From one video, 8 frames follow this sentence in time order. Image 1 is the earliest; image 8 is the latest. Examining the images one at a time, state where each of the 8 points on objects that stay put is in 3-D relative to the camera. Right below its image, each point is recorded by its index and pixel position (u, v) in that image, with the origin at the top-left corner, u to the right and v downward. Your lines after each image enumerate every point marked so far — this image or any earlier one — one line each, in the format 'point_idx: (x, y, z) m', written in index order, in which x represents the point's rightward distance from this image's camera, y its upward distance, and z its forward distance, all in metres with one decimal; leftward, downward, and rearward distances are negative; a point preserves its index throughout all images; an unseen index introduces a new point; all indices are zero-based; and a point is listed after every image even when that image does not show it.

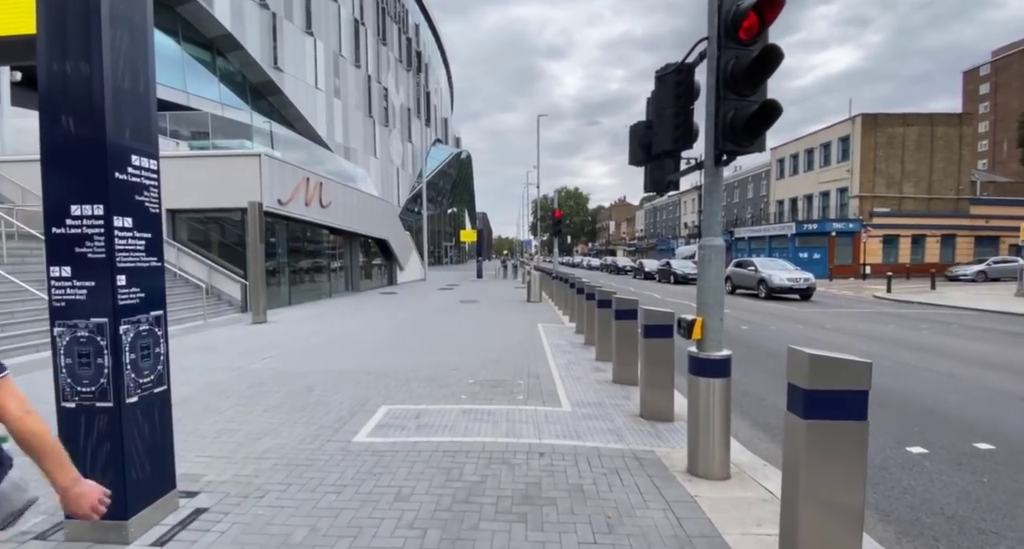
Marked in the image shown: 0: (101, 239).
0: (-2.7, +0.2, +3.1) m
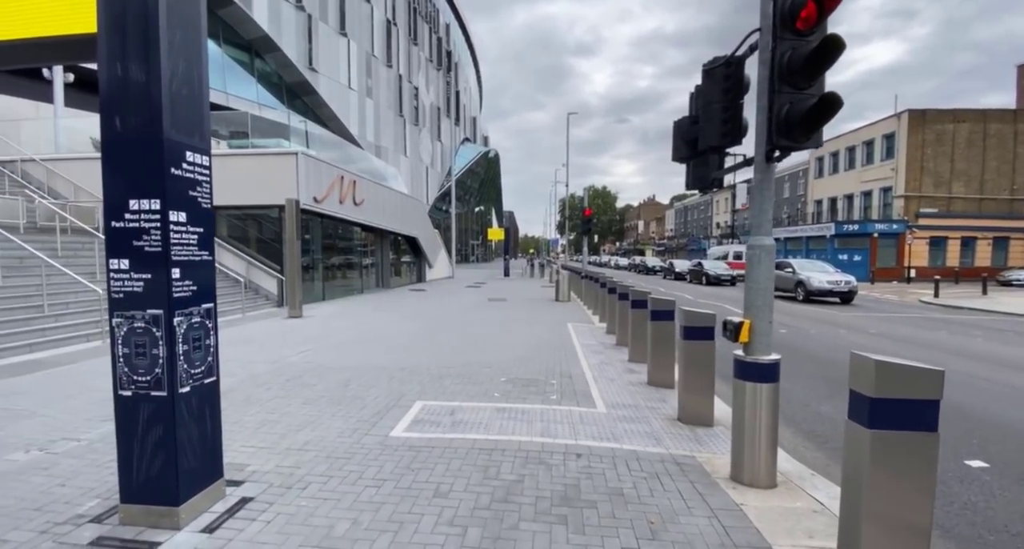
0: (-2.4, +0.3, +3.2) m
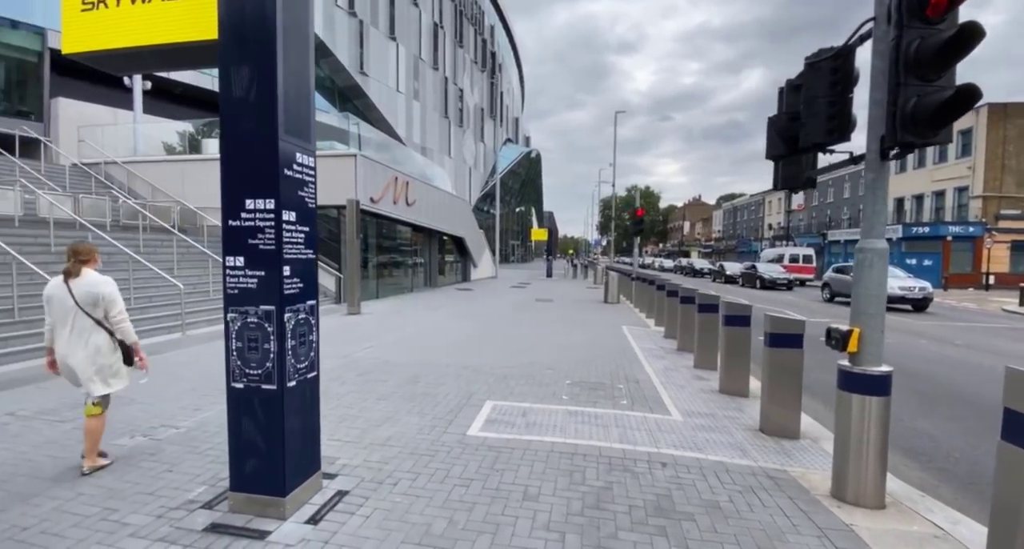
0: (-1.7, +0.3, +3.3) m
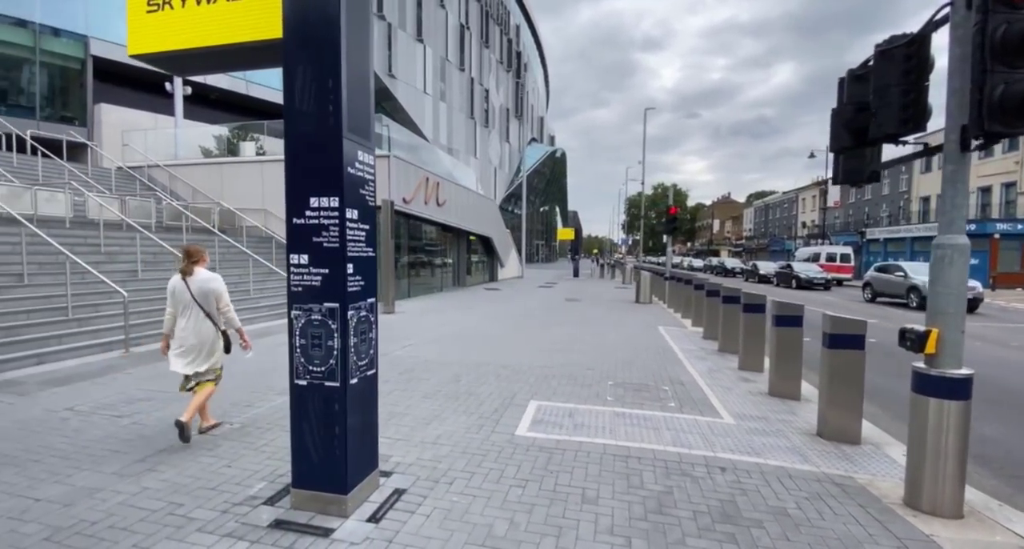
0: (-1.2, +0.3, +3.3) m
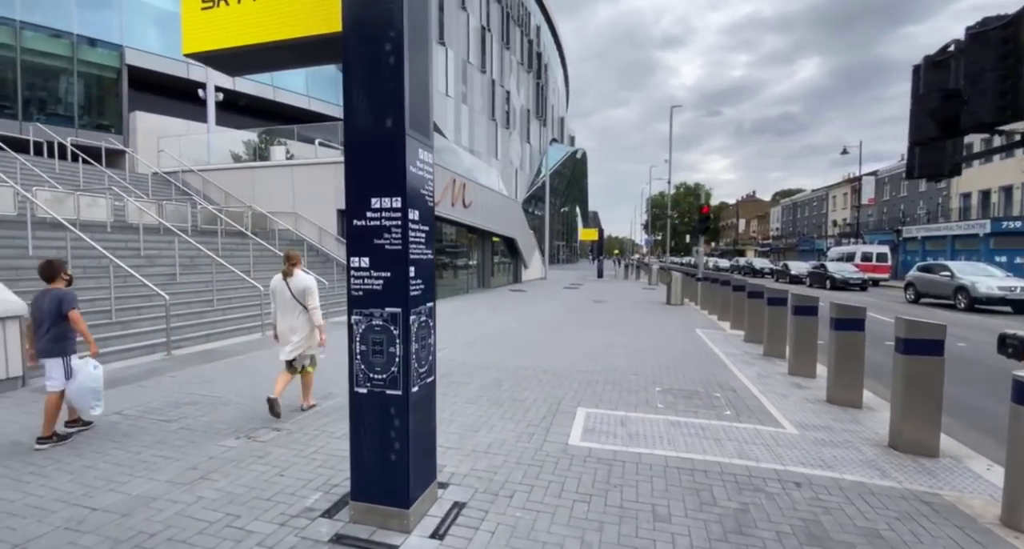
0: (-0.8, +0.3, +3.2) m
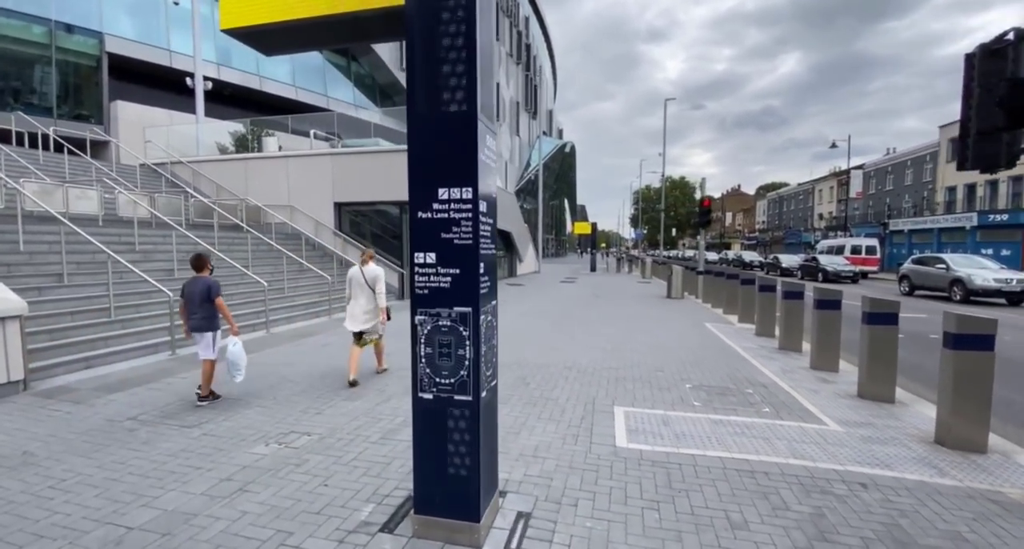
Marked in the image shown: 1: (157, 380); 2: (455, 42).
0: (-0.3, +0.3, +2.9) m
1: (-4.9, -1.5, +6.6) m
2: (-0.4, +1.4, +2.9) m
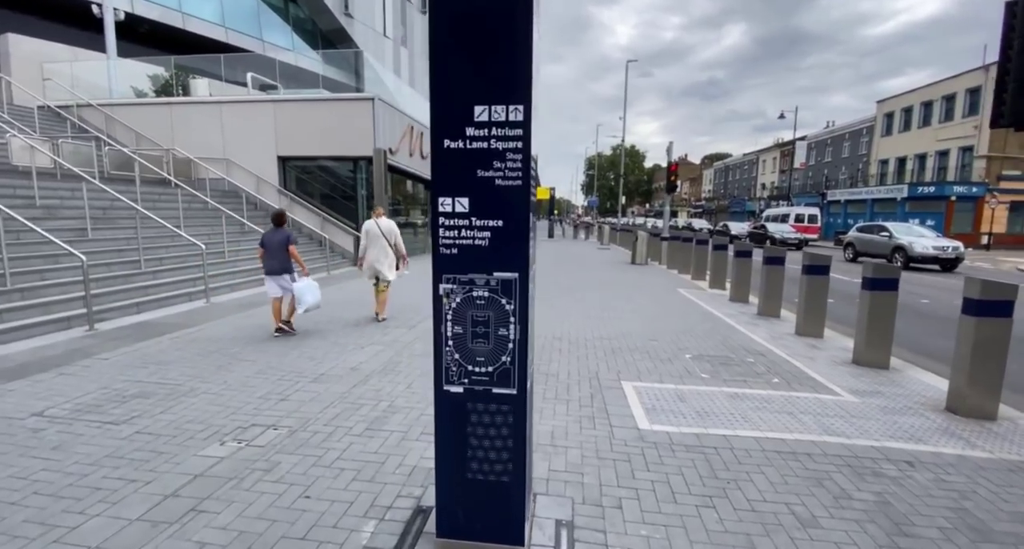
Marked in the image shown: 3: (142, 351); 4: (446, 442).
0: (0.0, +0.5, +2.1) m
1: (-5.0, -1.0, +5.4) m
2: (0.0, +1.6, +2.0) m
3: (-4.6, -1.0, +5.9) m
4: (-0.3, -0.9, +2.4) m
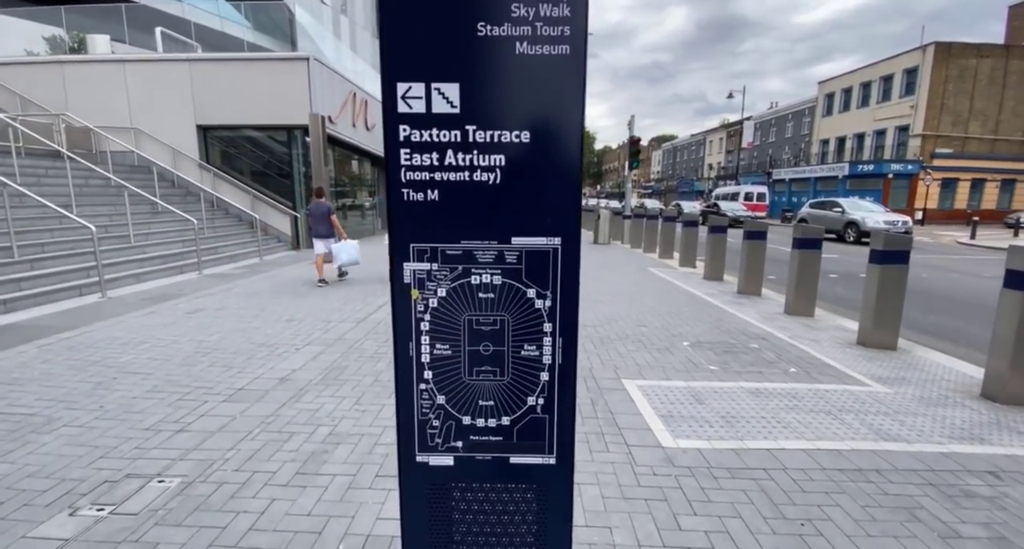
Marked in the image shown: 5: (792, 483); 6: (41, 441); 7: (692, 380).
0: (+0.1, +0.6, +1.1) m
1: (-5.2, -0.9, +3.9) m
2: (0.0, +1.7, +0.9) m
3: (-4.8, -0.9, +4.4) m
4: (-0.3, -0.8, +1.3) m
5: (+1.7, -1.2, +2.9) m
6: (-3.2, -1.1, +3.2) m
7: (+1.7, -1.0, +4.5) m
